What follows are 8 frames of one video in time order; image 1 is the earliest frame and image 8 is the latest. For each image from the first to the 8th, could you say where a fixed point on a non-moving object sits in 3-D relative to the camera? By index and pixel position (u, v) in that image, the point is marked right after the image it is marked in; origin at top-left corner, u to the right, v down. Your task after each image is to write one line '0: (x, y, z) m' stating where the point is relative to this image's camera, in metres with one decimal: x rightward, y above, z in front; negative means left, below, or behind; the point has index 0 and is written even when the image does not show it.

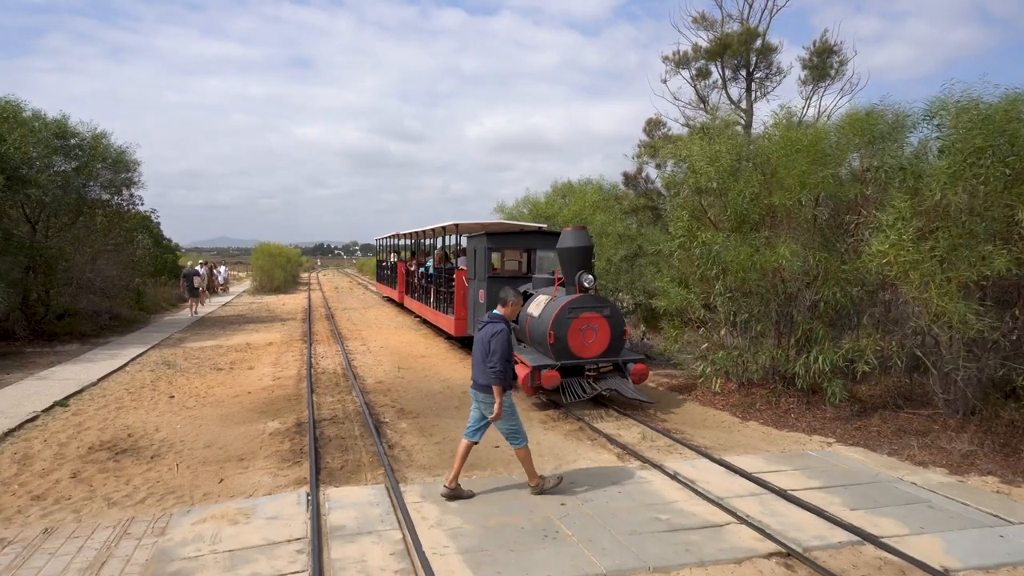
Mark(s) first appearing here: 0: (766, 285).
0: (+3.4, 0.0, +9.1) m
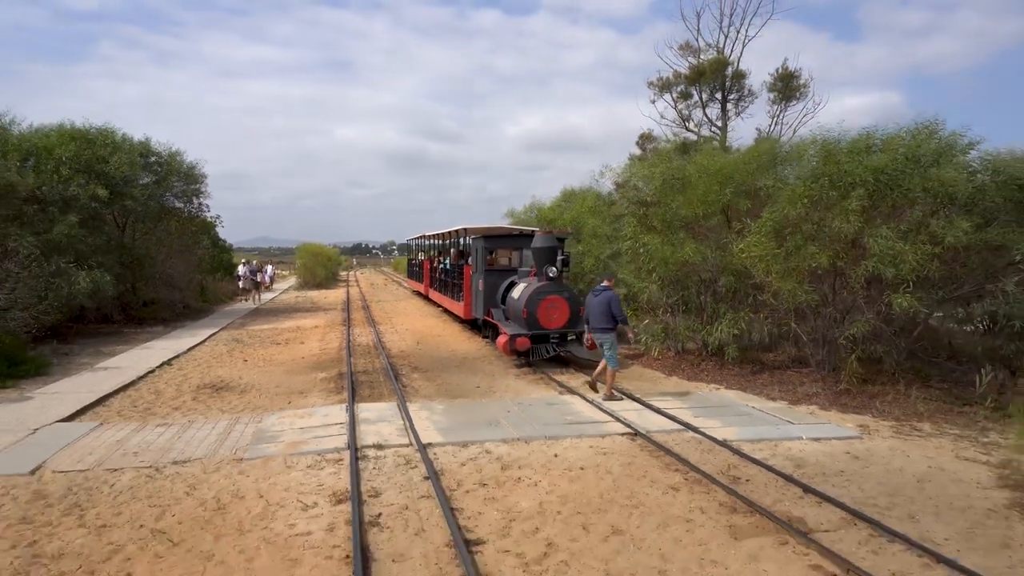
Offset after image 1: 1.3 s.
0: (+3.1, +0.2, +12.3) m
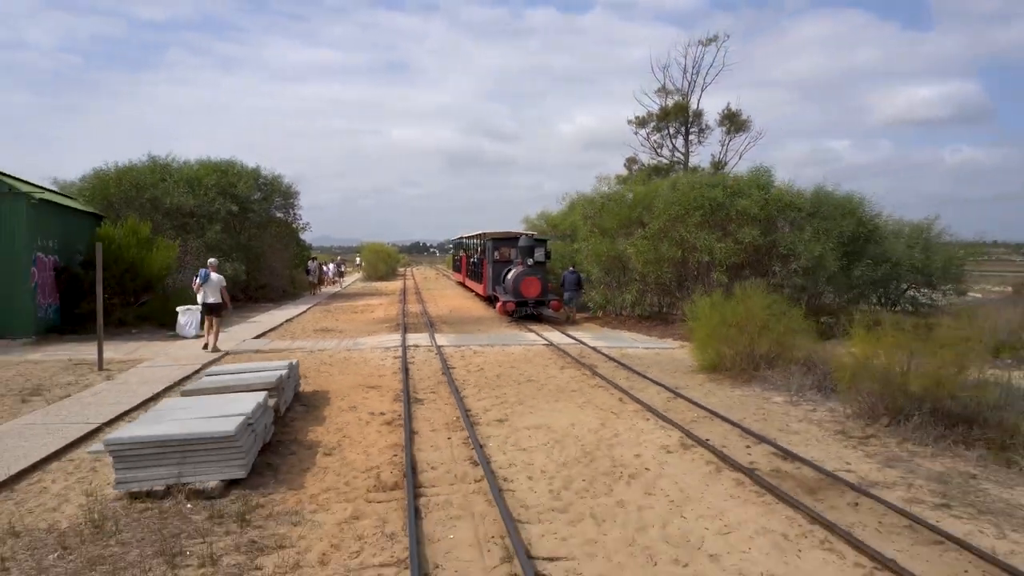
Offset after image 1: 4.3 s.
0: (+2.8, +0.7, +19.6) m
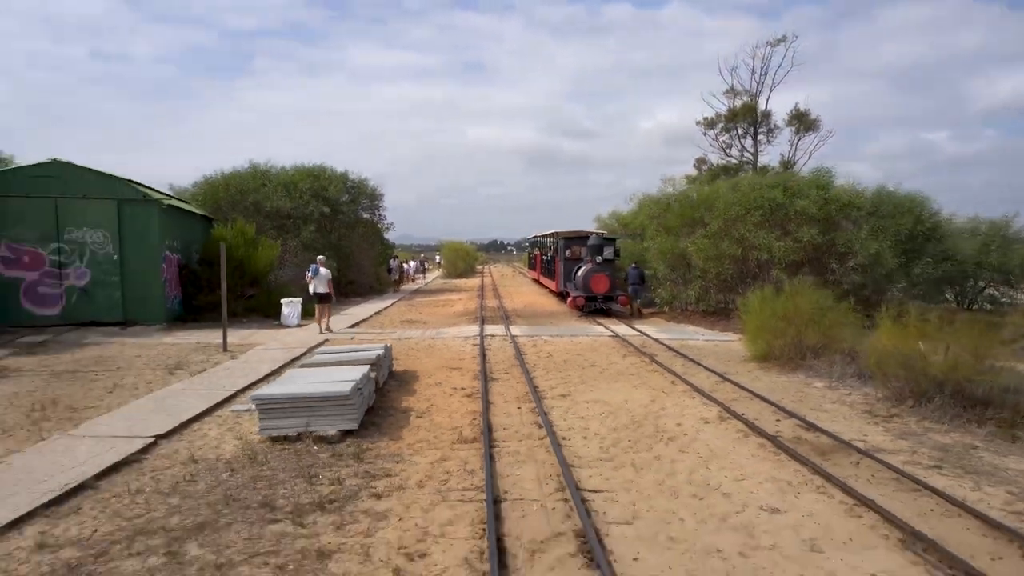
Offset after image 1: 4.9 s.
0: (+4.8, +0.8, +20.7) m
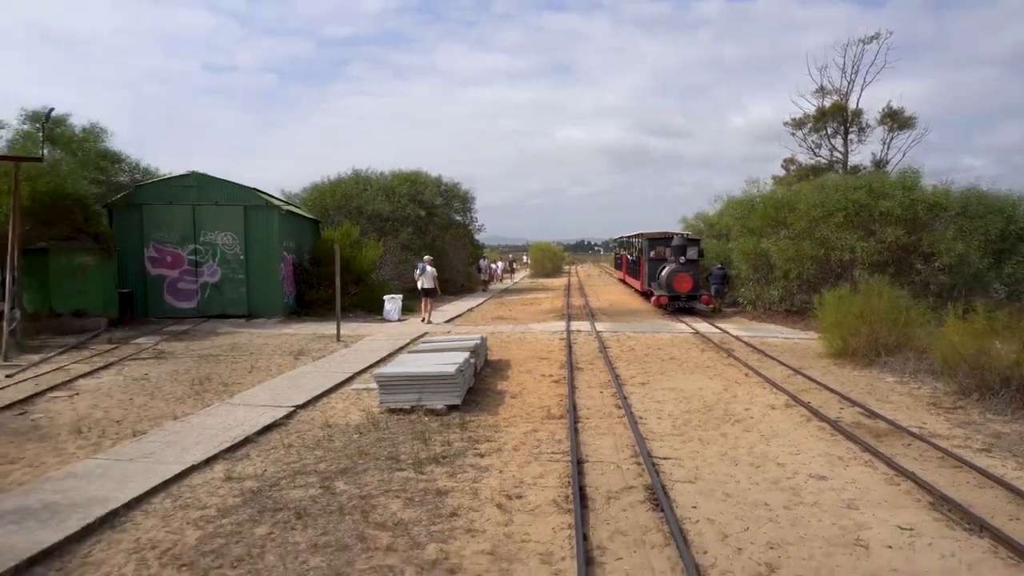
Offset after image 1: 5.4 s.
0: (+7.4, +0.8, +21.1) m
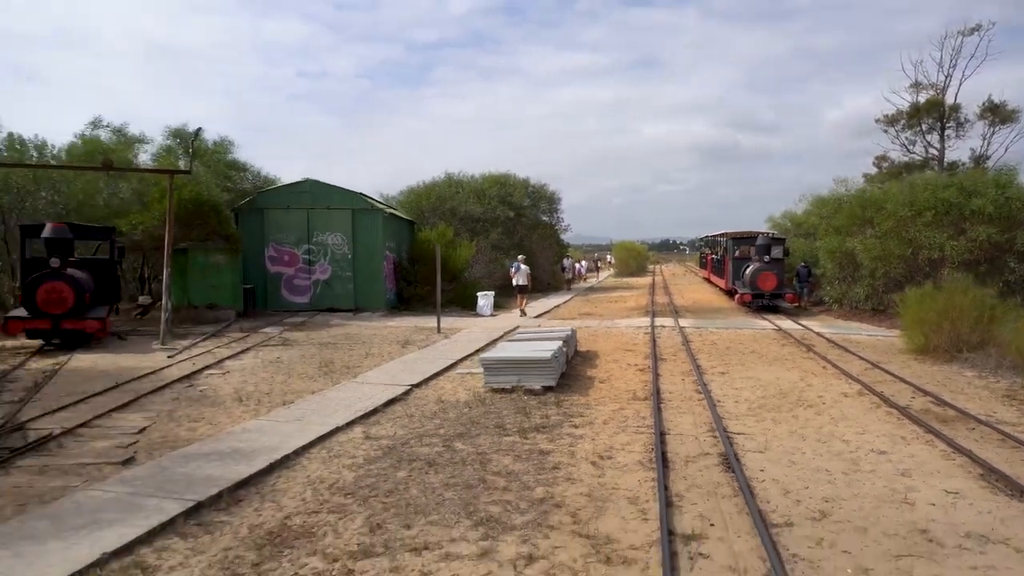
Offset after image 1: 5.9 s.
0: (+10.0, +0.8, +21.3) m
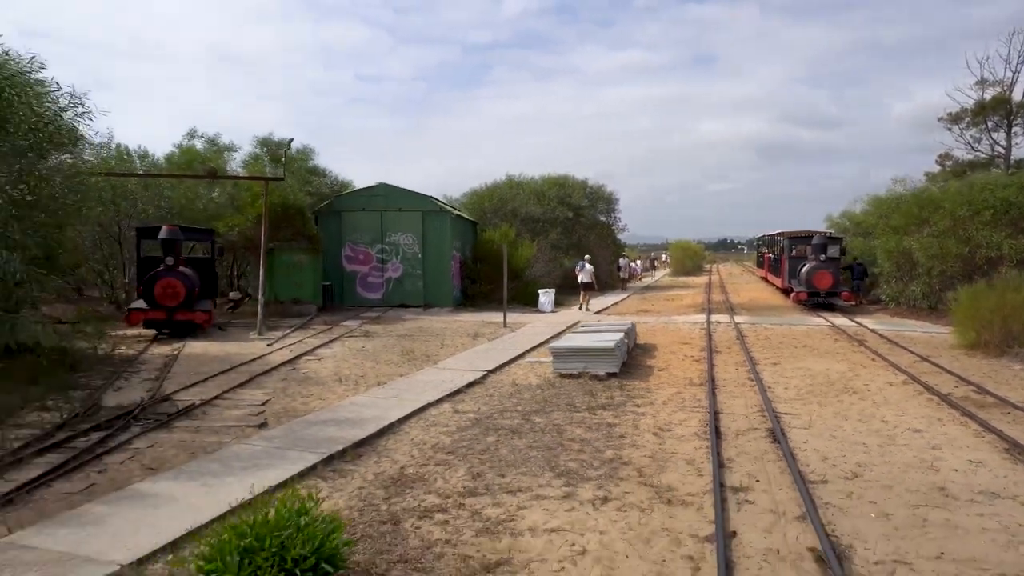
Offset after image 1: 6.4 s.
0: (+11.9, +0.9, +21.6) m
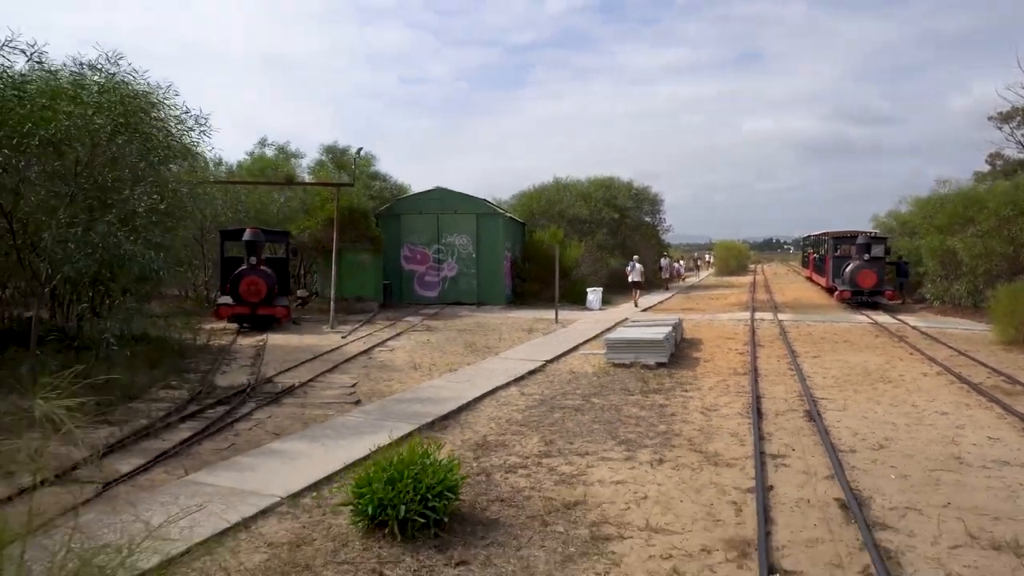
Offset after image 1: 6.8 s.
0: (+13.5, +0.9, +22.0) m
